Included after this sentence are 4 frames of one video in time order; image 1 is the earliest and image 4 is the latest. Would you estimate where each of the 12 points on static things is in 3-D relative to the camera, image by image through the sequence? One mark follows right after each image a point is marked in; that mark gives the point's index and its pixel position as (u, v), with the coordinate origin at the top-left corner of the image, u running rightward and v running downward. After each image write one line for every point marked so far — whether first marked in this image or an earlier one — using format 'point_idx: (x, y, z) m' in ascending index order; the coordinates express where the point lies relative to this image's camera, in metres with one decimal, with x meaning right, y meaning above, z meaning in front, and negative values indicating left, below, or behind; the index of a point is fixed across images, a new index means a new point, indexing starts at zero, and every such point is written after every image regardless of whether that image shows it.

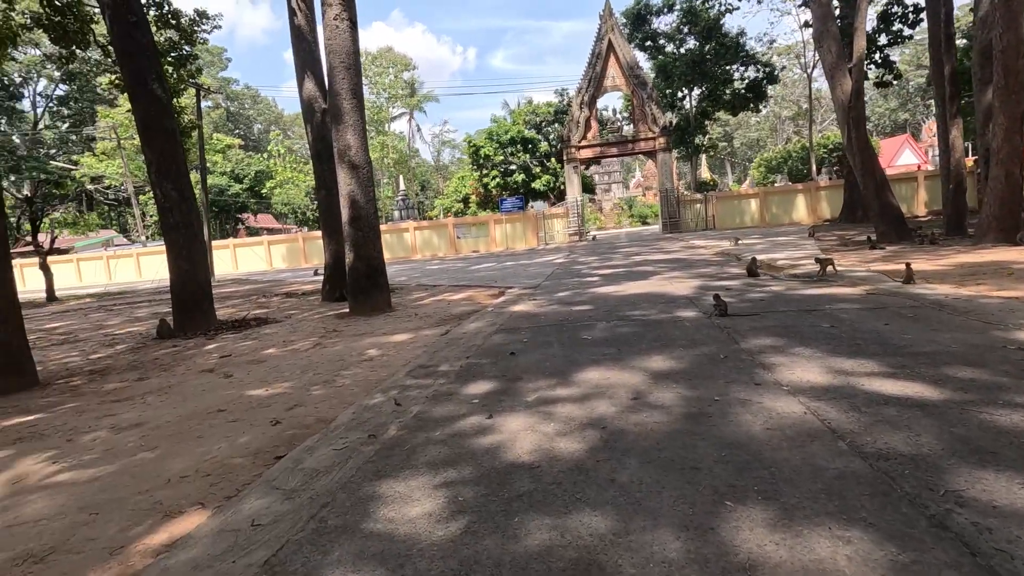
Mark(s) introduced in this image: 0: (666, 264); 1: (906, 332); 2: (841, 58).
0: (+4.0, +0.6, +14.0) m
1: (+3.6, -0.4, +4.9) m
2: (+8.6, +6.0, +13.9) m
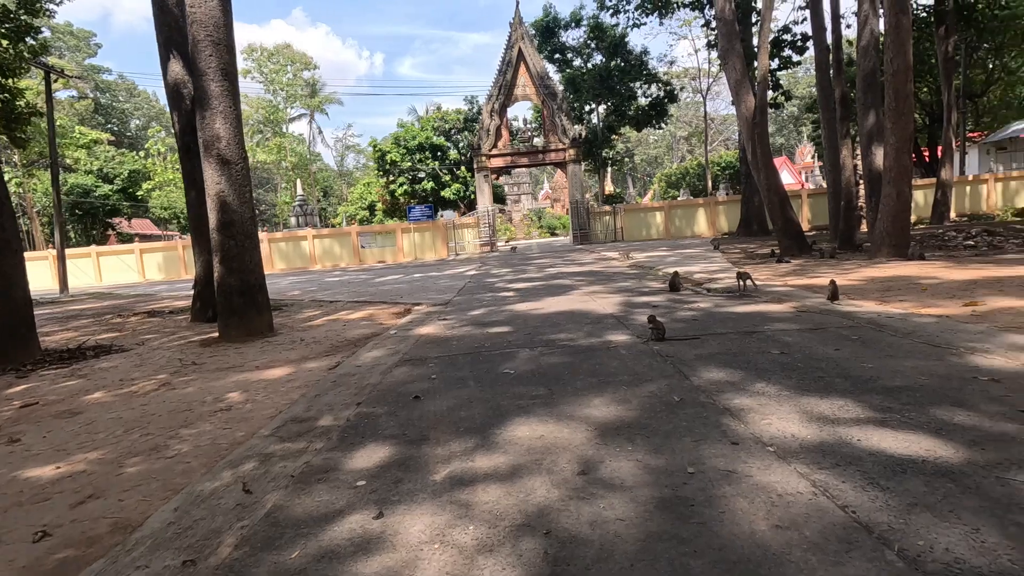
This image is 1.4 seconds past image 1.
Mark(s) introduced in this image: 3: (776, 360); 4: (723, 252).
0: (+1.7, +0.3, +13.4) m
1: (+2.9, -0.6, +4.4) m
2: (+6.2, +5.6, +14.2) m
3: (+2.2, -0.6, +4.5) m
4: (+7.0, +1.2, +17.6) m
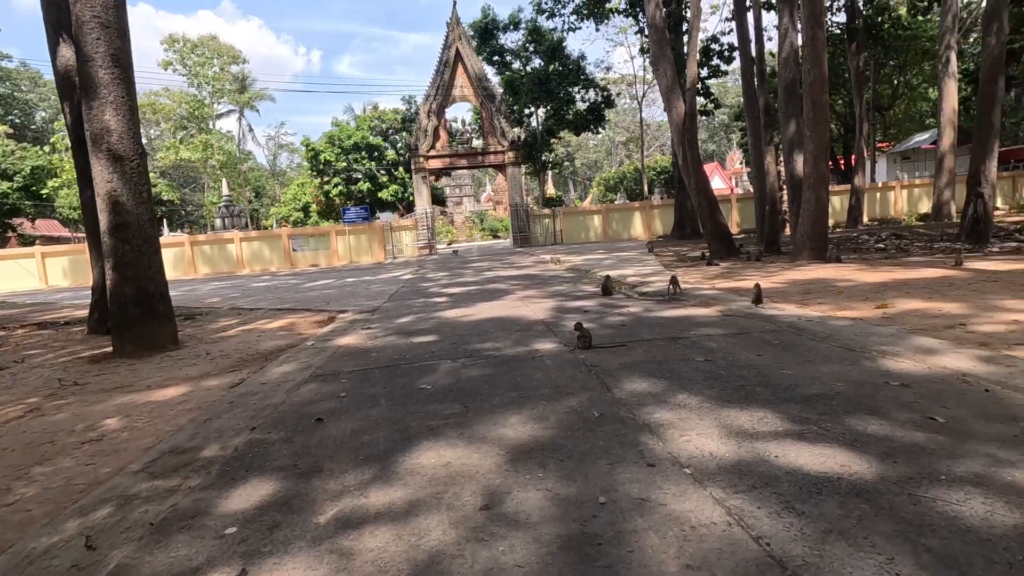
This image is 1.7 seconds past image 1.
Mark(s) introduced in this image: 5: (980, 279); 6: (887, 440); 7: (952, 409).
0: (+0.1, +0.2, +13.2) m
1: (+2.2, -0.6, +4.4) m
2: (+4.4, +5.6, +14.5) m
3: (+1.5, -0.7, +4.4) m
4: (+4.9, +1.1, +17.9) m
5: (+6.5, +0.1, +7.5) m
6: (+2.0, -0.8, +2.9) m
7: (+2.7, -0.7, +3.3) m
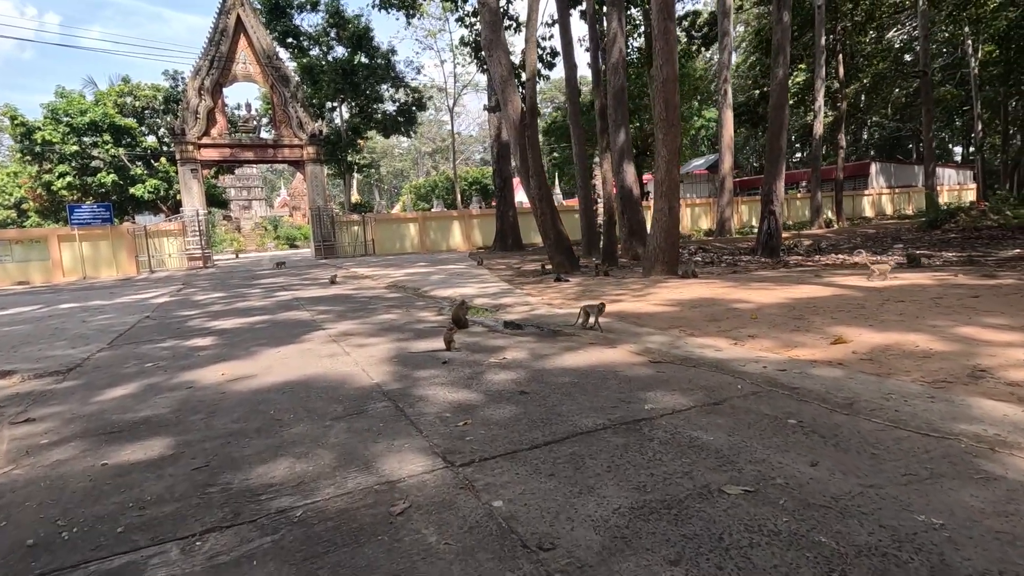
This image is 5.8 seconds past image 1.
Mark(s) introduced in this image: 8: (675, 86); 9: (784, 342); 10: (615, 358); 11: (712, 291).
0: (-3.4, -0.3, +9.9) m
1: (+1.6, -0.9, +2.3) m
2: (0.0, +5.1, +12.7) m
3: (+1.0, -0.9, +2.1) m
4: (-0.6, +0.6, +15.9) m
5: (+4.6, -0.1, +6.7) m
6: (+2.0, -1.0, +0.8) m
7: (+2.5, -1.0, +1.4) m
8: (+3.2, +4.0, +10.6) m
9: (+2.5, -0.5, +5.0) m
10: (+0.9, -0.6, +4.9) m
11: (+3.1, -0.1, +8.4) m
